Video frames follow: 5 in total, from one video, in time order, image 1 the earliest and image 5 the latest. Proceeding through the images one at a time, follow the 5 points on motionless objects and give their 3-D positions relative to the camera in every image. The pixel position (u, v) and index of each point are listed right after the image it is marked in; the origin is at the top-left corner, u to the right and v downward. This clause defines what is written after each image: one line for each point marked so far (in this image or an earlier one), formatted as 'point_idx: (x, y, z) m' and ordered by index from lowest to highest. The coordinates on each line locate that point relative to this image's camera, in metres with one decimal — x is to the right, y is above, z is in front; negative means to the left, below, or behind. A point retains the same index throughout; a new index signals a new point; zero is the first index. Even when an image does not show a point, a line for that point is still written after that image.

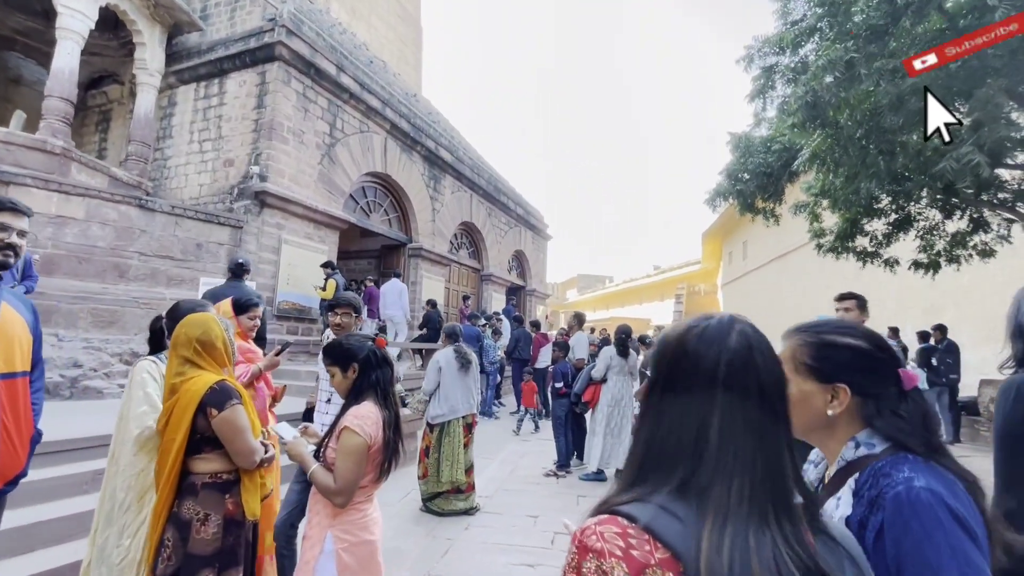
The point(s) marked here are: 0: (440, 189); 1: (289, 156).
0: (-1.6, +2.2, +12.1) m
1: (-3.3, +1.9, +7.8) m
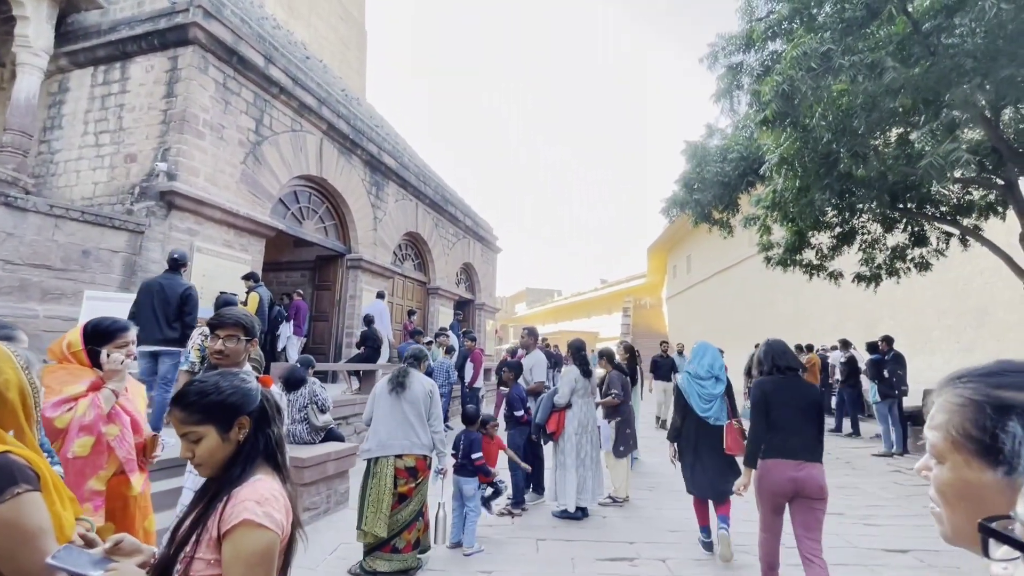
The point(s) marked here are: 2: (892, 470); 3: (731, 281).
0: (-2.7, +1.9, +11.3) m
1: (-3.9, +1.7, +6.9) m
2: (+5.1, -2.4, +7.3) m
3: (+7.8, +0.2, +19.3) m
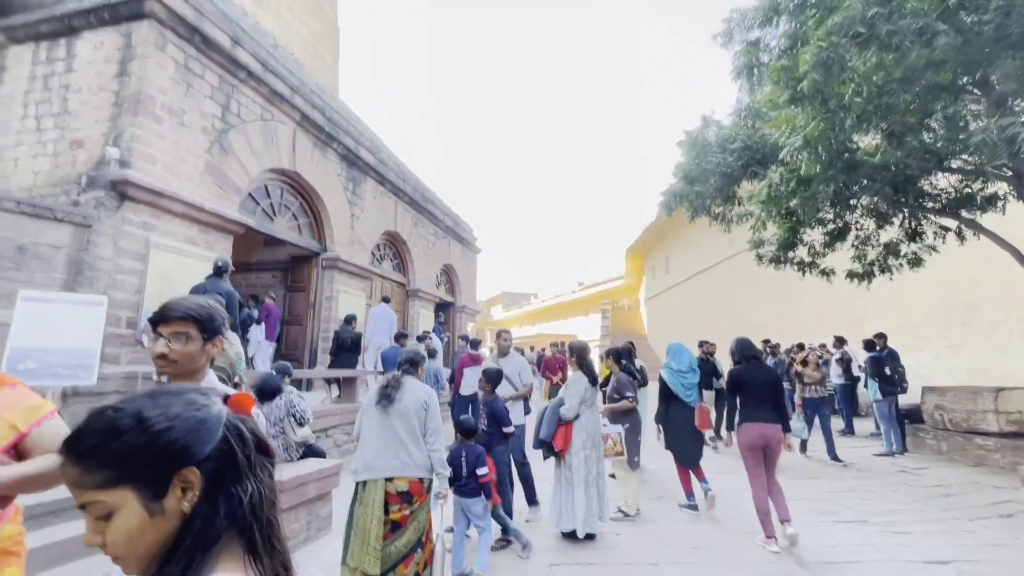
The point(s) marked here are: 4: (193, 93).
0: (-3.0, +1.9, +10.7) m
1: (-4.0, +1.7, +6.2) m
2: (+5.0, -2.4, +7.1) m
3: (+7.1, +0.2, +19.1) m
4: (-4.0, +2.4, +6.7) m
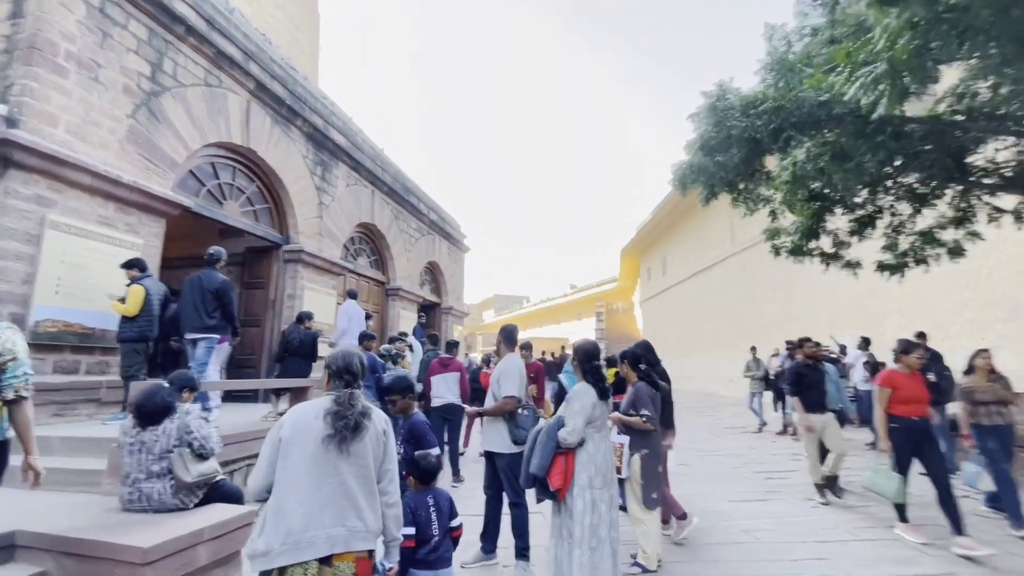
0: (-3.2, +1.9, +9.5) m
1: (-4.2, +1.8, +5.0) m
2: (+4.9, -2.2, +6.0) m
3: (+6.8, +0.3, +18.1) m
4: (-4.1, +2.5, +5.6) m
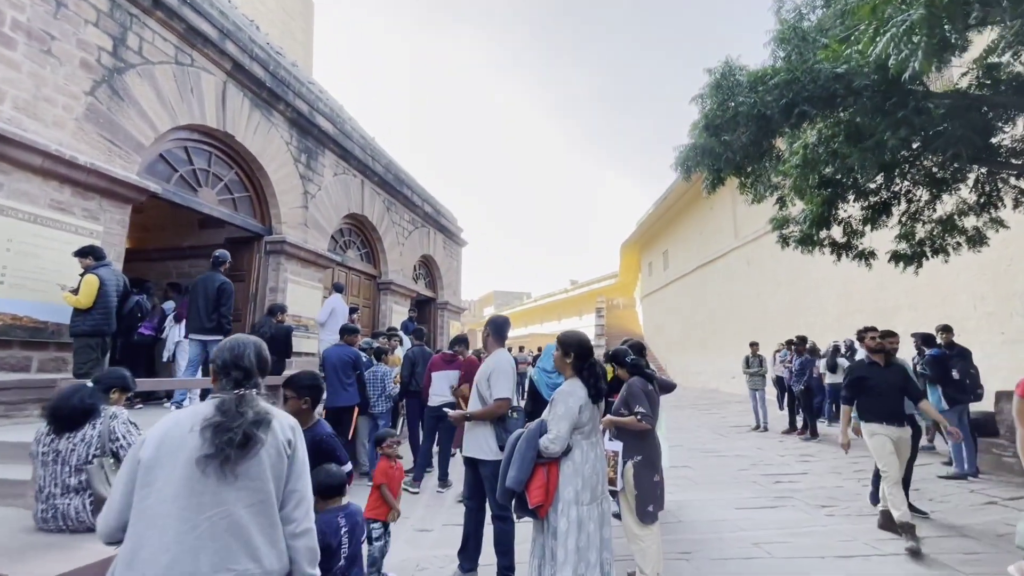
0: (-3.3, +2.1, +9.1) m
1: (-4.3, +1.9, +4.6) m
2: (+4.8, -2.1, +5.6) m
3: (+6.7, +0.4, +17.7) m
4: (-4.2, +2.6, +5.1) m
